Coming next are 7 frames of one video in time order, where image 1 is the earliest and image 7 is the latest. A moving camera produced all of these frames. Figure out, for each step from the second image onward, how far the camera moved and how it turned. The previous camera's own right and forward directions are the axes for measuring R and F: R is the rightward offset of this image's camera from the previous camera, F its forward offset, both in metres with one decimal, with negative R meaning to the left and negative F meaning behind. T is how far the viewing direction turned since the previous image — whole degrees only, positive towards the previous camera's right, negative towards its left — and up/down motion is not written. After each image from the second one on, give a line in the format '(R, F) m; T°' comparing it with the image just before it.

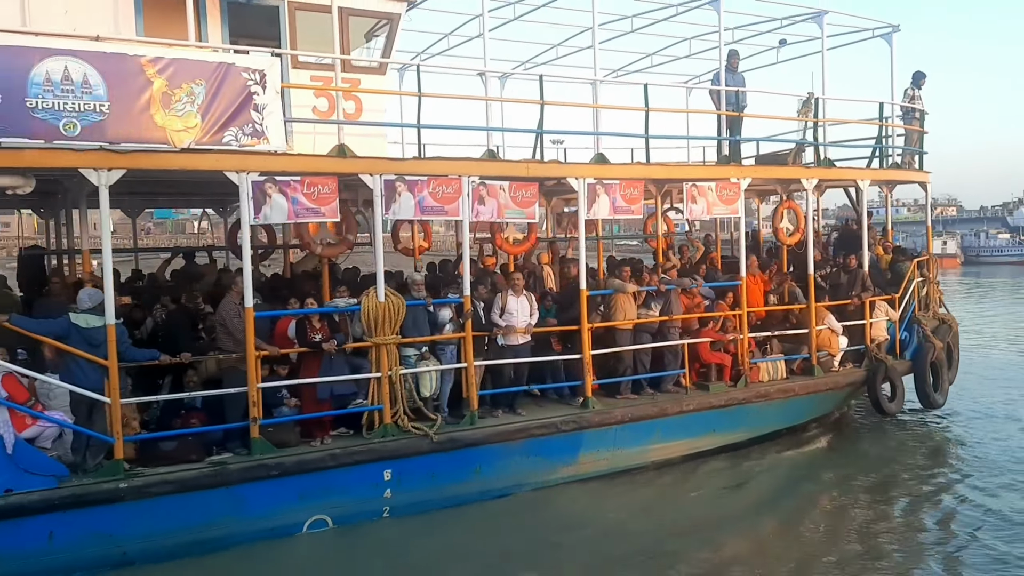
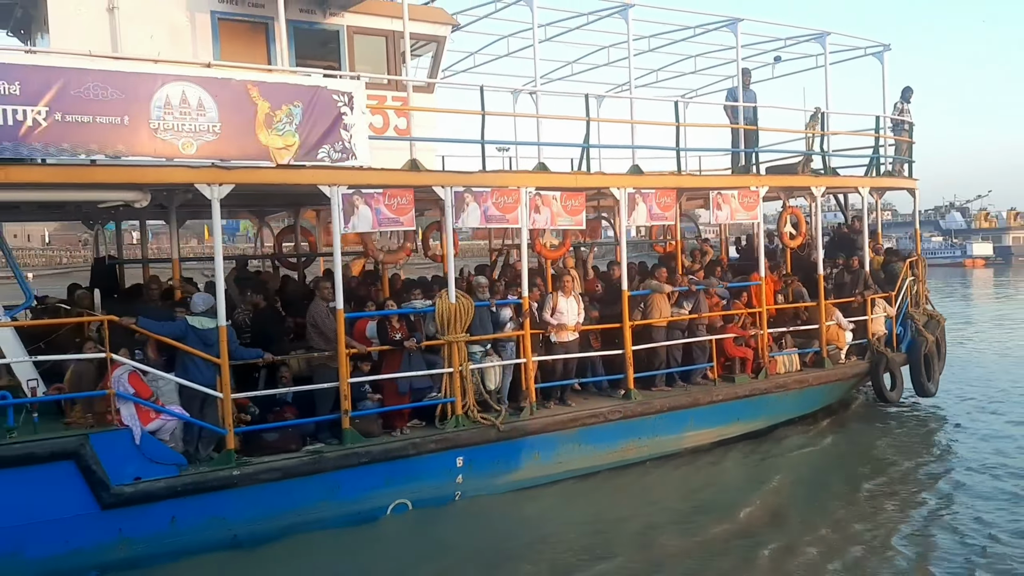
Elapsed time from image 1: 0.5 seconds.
(-0.9, -0.6) m; +3°
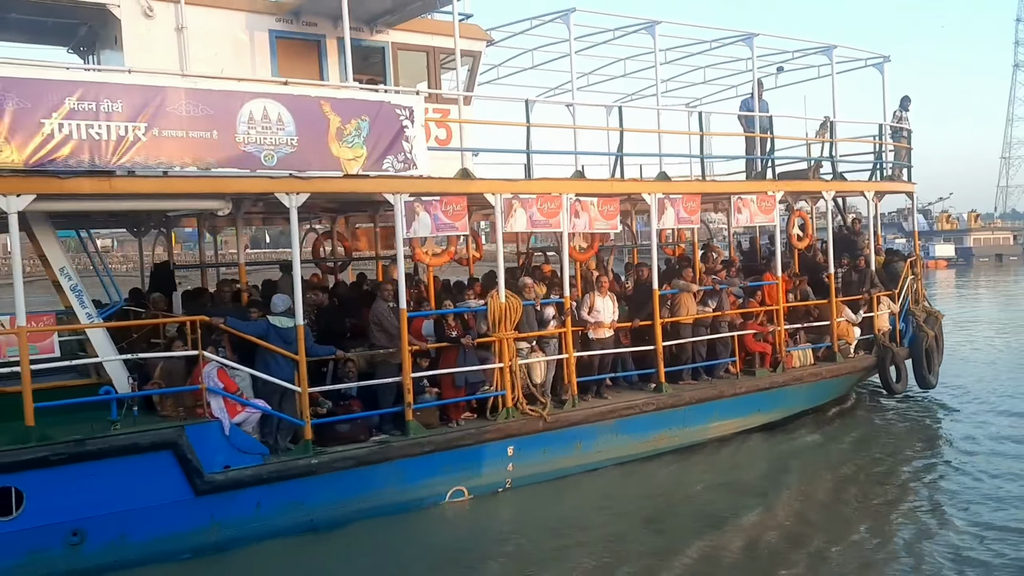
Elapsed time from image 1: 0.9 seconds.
(-0.6, -0.5) m; +1°
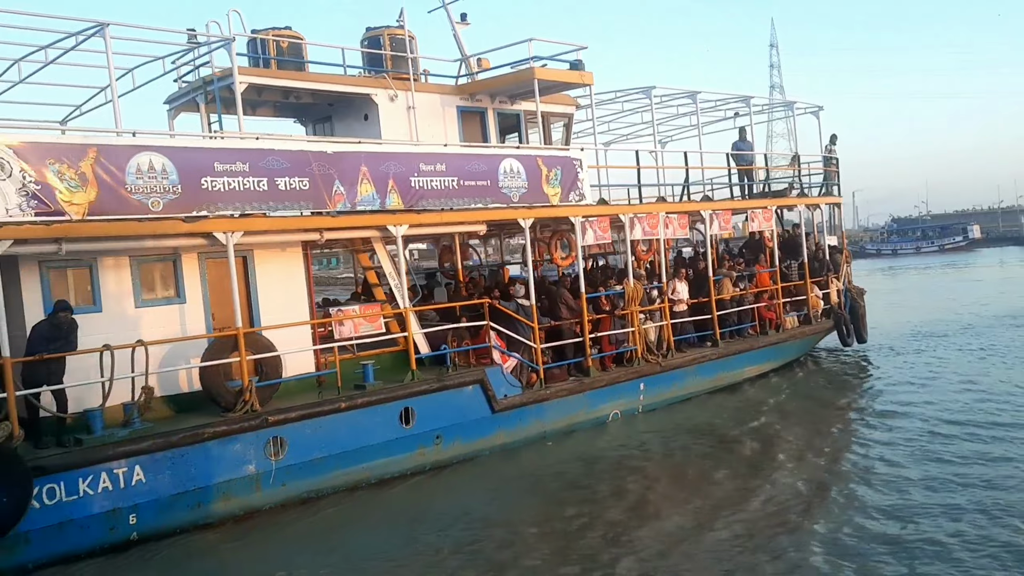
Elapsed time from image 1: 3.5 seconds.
(-3.6, -3.4) m; +9°
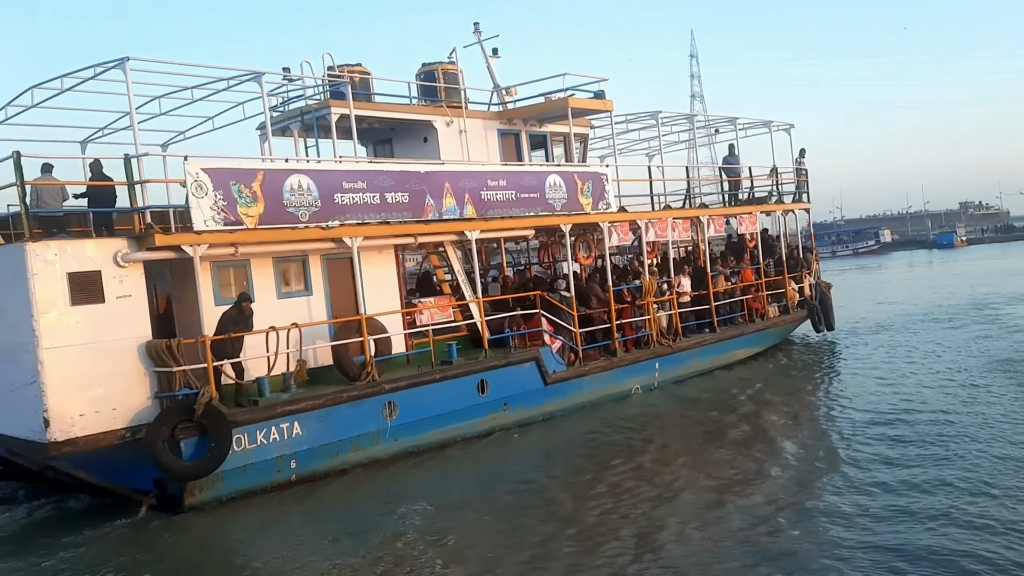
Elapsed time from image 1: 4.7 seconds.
(-1.3, -2.0) m; +3°
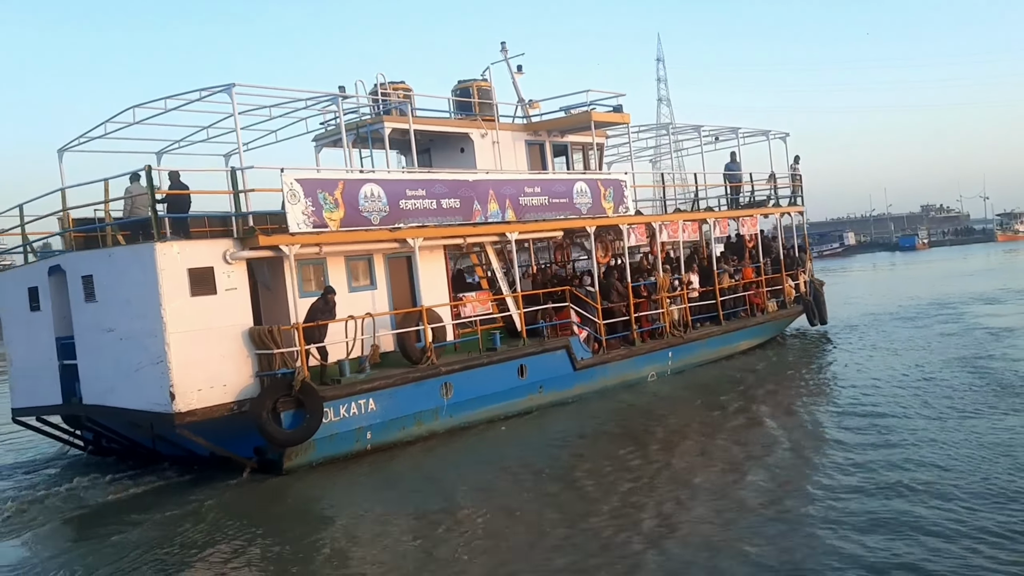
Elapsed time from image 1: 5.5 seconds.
(-0.7, -1.4) m; +1°
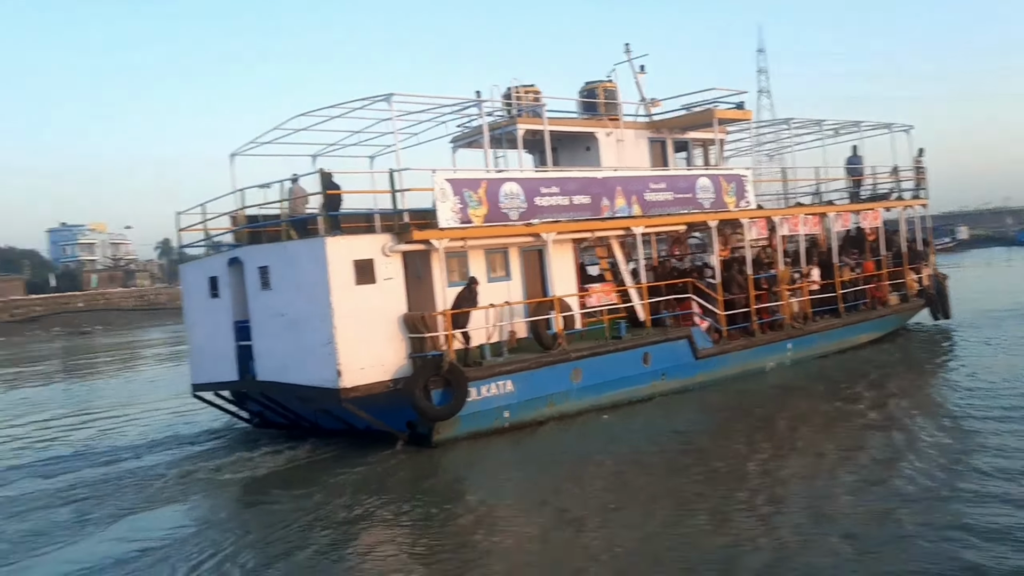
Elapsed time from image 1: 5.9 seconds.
(-0.3, -0.8) m; -7°
